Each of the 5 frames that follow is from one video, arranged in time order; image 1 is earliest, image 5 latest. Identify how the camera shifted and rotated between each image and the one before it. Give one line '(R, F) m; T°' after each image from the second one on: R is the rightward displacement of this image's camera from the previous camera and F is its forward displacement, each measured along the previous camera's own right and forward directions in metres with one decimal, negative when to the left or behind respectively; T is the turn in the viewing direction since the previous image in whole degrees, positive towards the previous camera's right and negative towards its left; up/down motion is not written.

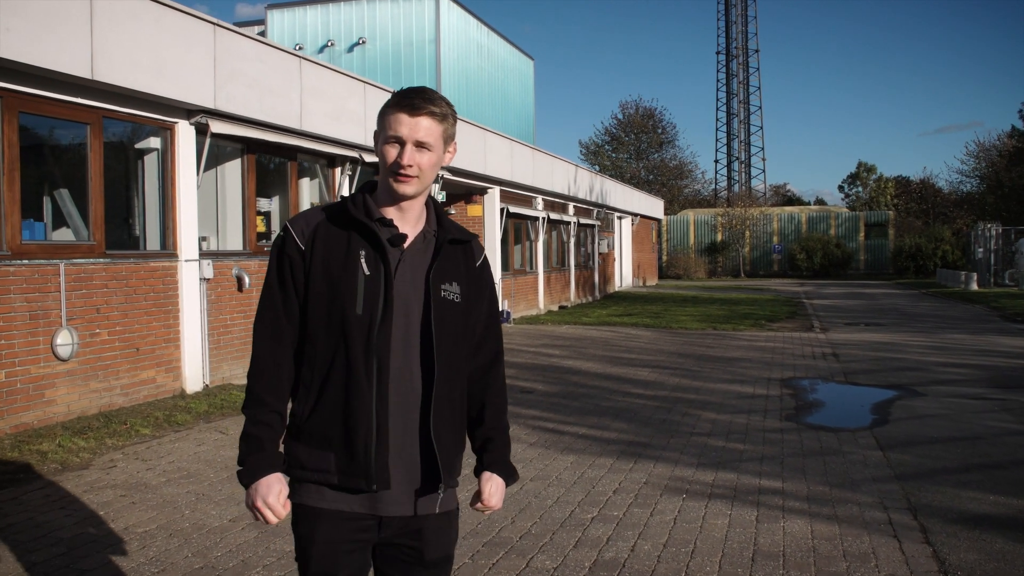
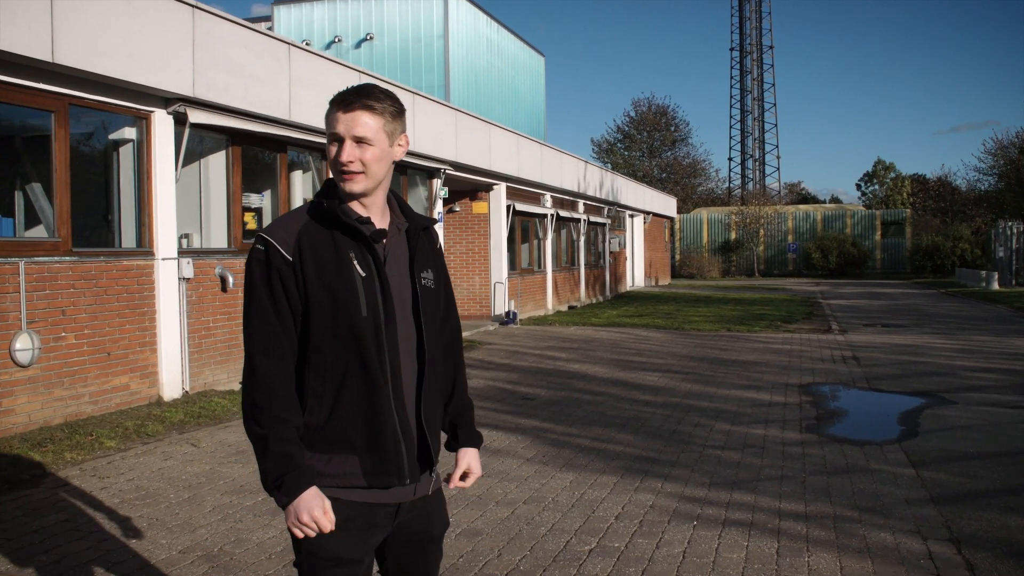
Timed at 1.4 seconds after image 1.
(+0.1, +0.6) m; -1°
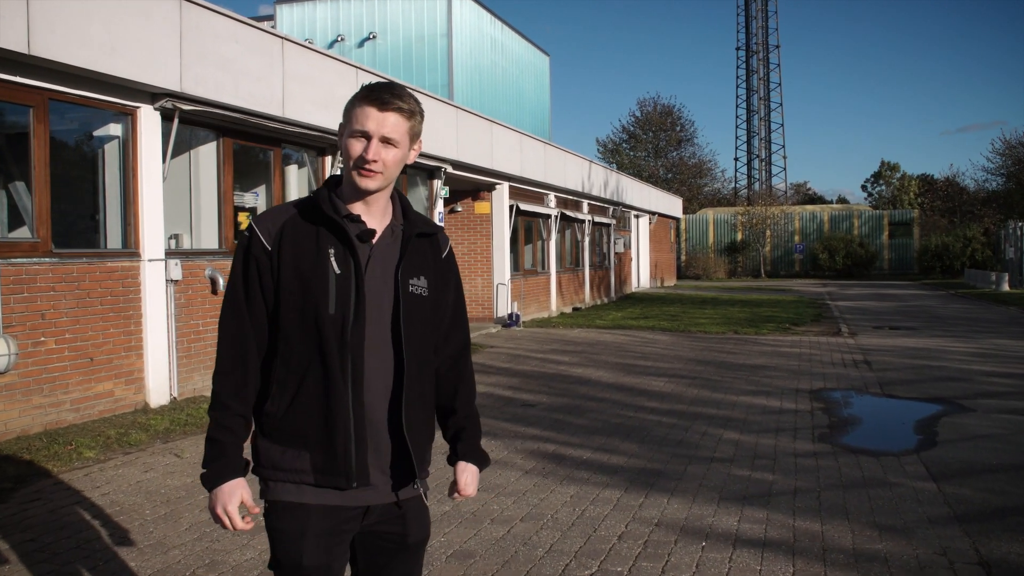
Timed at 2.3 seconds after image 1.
(+0.1, +0.3) m; 0°
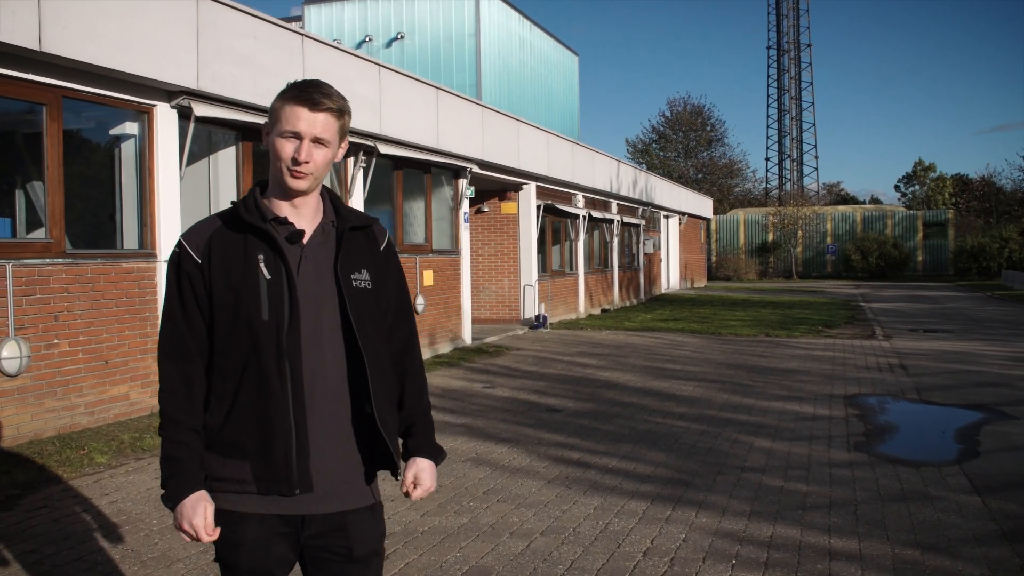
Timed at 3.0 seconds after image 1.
(+0.1, +0.2) m; -2°
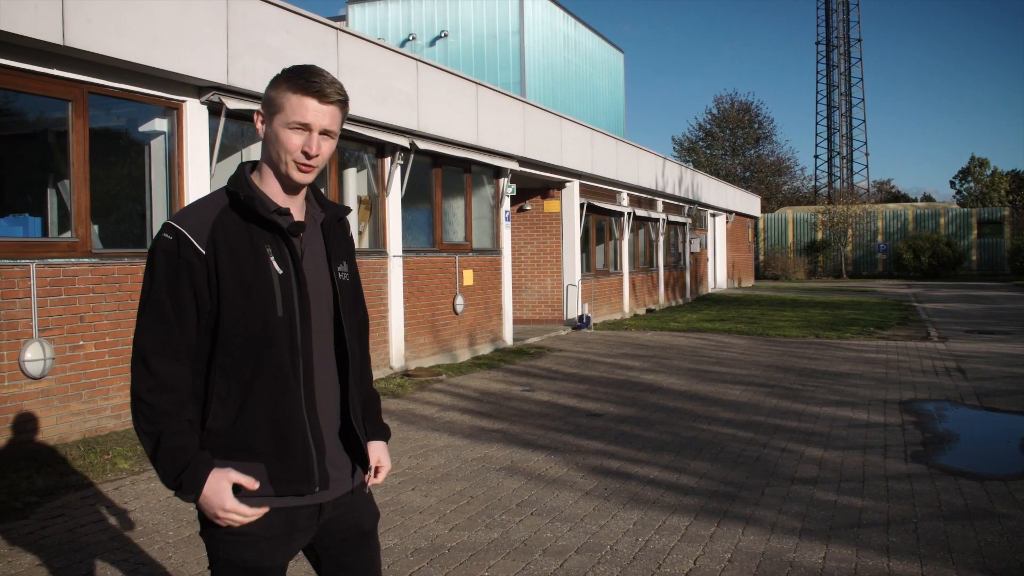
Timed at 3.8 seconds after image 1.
(+0.1, +0.3) m; -3°
